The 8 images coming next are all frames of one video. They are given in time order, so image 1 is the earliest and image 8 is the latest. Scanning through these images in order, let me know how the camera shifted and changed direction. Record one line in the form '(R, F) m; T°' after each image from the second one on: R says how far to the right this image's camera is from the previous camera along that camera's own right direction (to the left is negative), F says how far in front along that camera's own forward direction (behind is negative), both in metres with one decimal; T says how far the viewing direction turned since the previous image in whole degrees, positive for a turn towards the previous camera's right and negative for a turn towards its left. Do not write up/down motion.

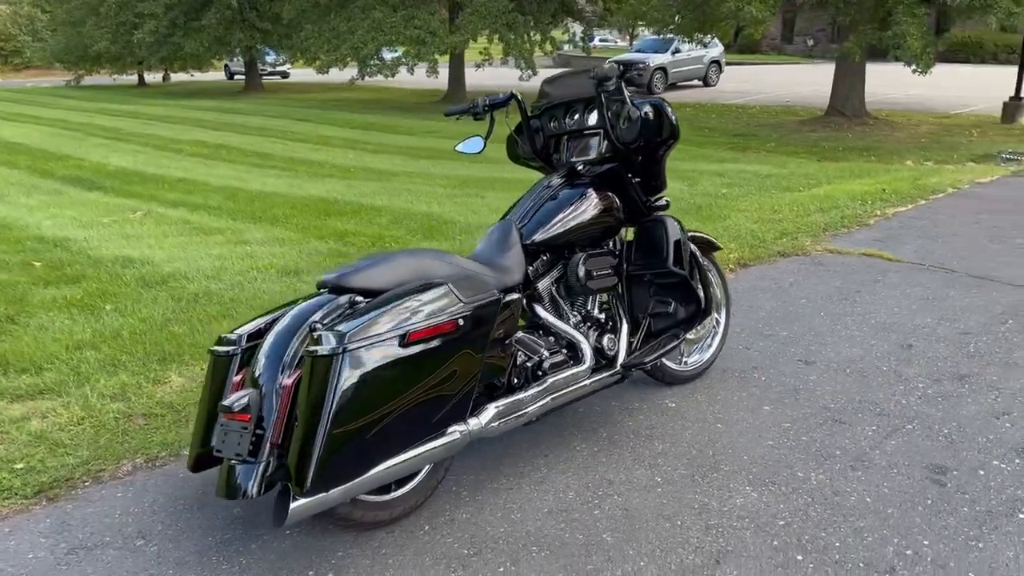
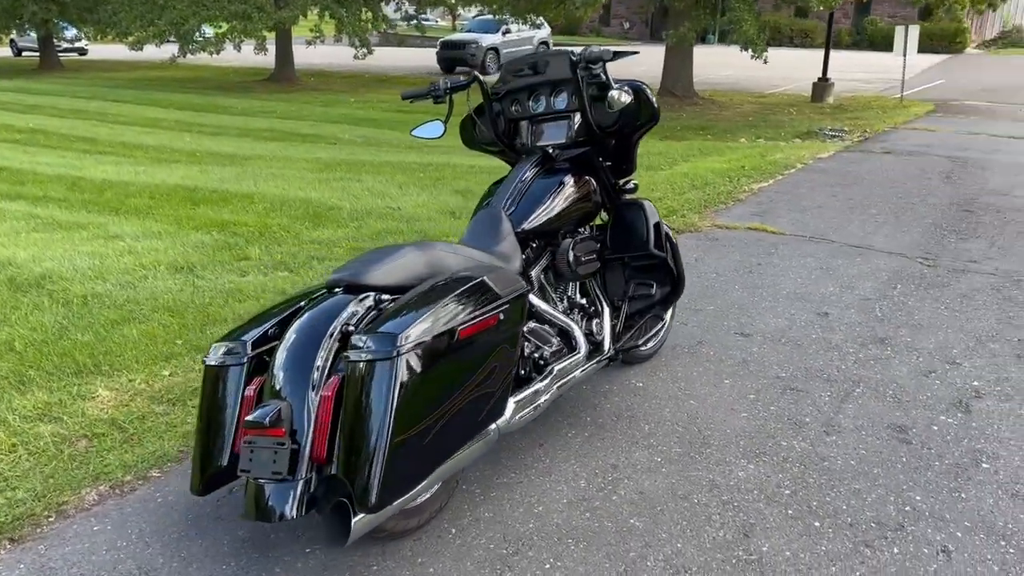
(-0.7, +0.2) m; +11°
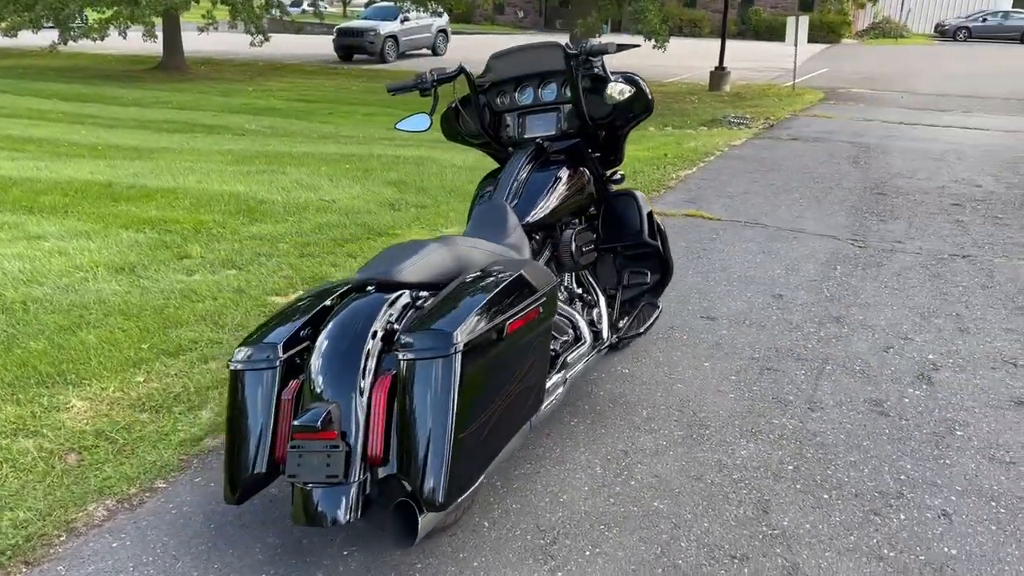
(-0.5, 0.0) m; +7°
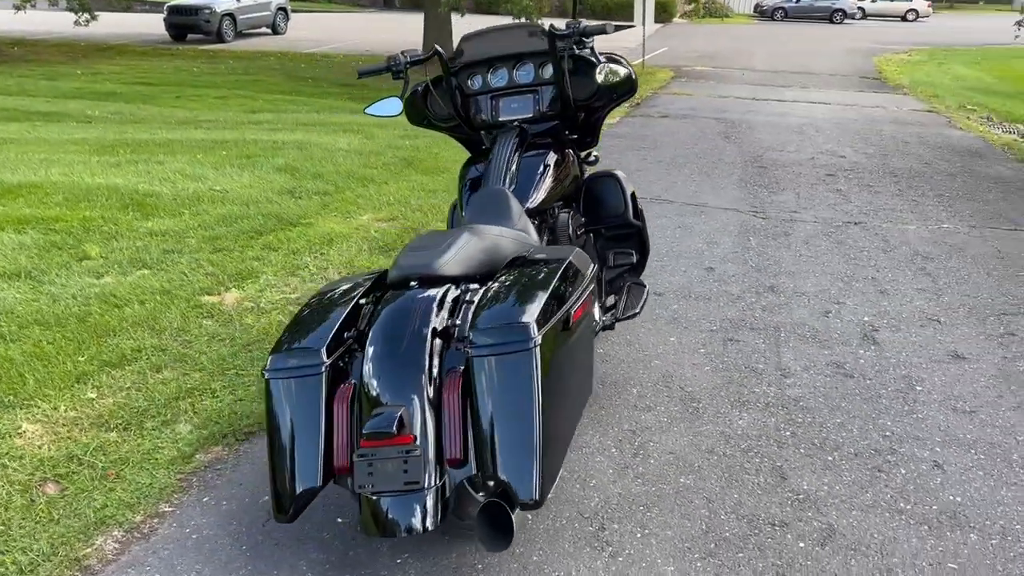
(-0.6, +0.1) m; +10°
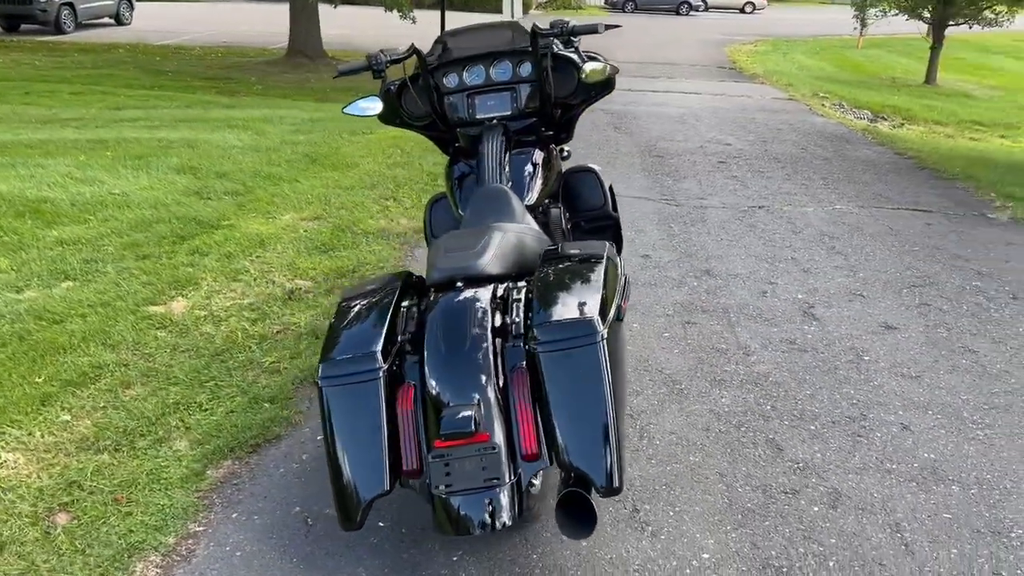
(-0.6, 0.0) m; +9°
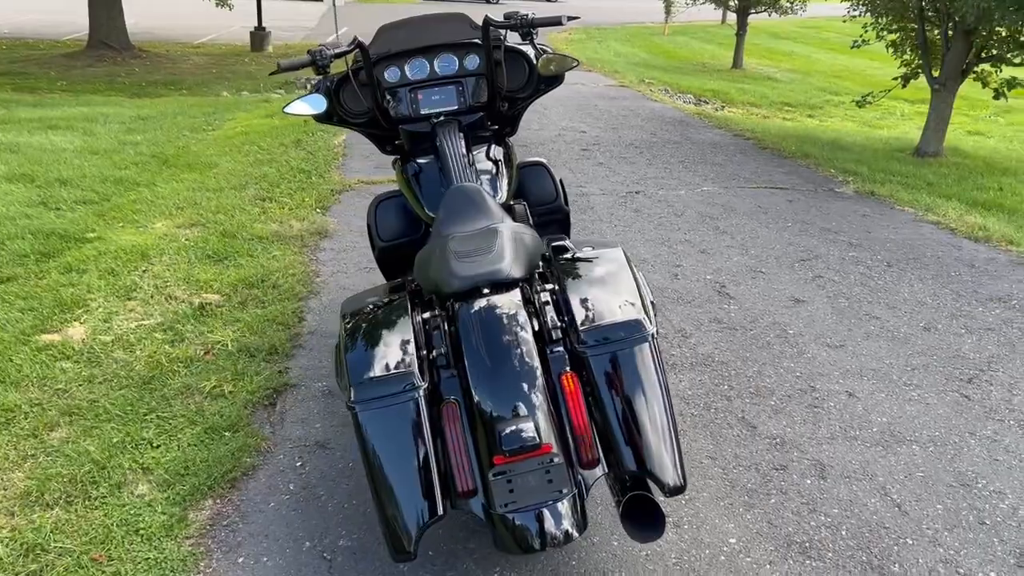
(-0.6, +0.2) m; +12°
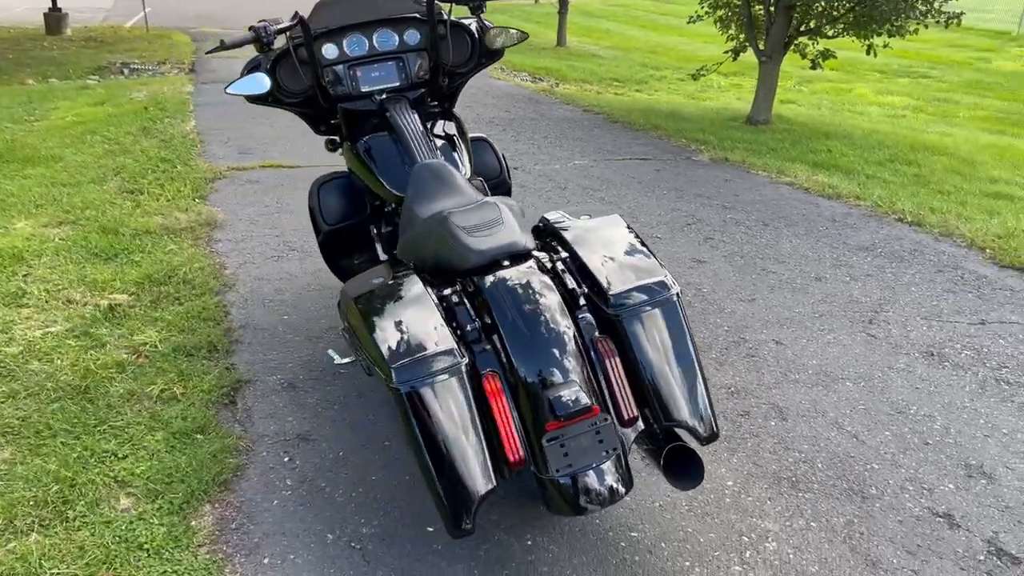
(-0.6, 0.0) m; +12°
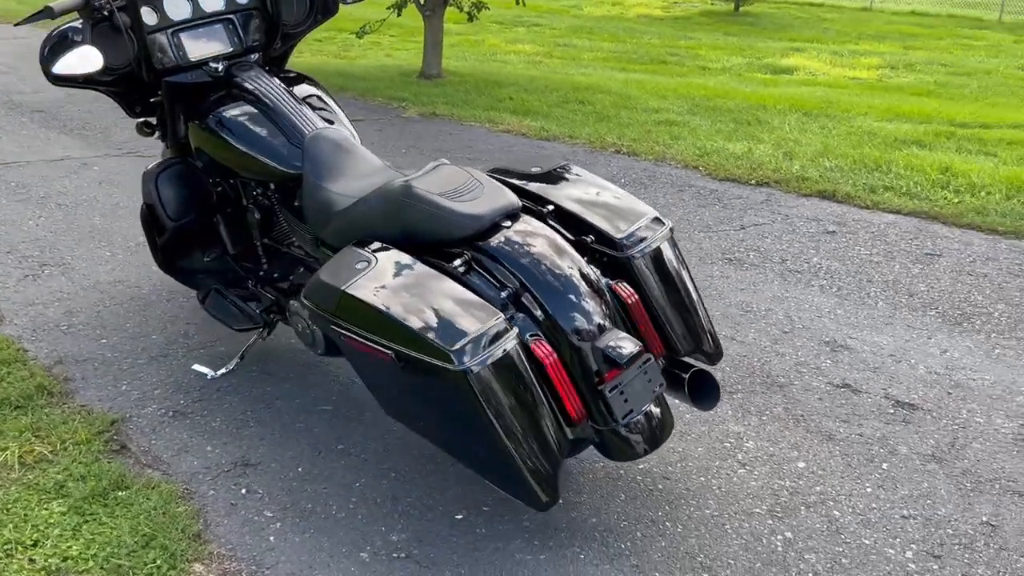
(-1.0, +0.3) m; +24°
